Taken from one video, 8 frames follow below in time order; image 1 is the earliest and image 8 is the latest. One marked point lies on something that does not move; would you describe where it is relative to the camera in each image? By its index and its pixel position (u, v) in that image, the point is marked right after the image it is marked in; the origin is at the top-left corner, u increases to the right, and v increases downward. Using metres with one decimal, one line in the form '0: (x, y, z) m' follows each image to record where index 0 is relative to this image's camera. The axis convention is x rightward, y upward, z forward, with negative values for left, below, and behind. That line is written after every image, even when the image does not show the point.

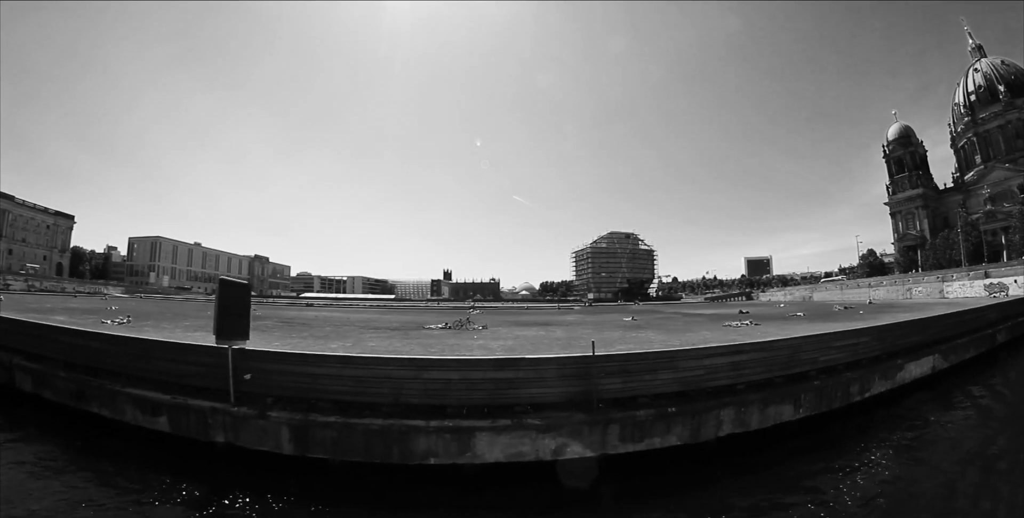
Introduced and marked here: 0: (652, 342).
0: (+4.3, -2.5, +12.2) m
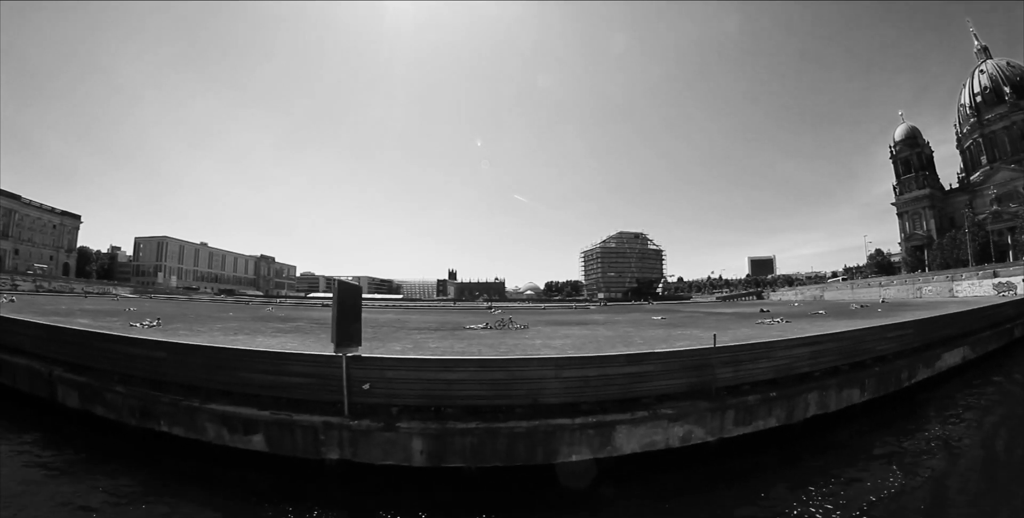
0: (+5.8, -2.5, +12.3) m
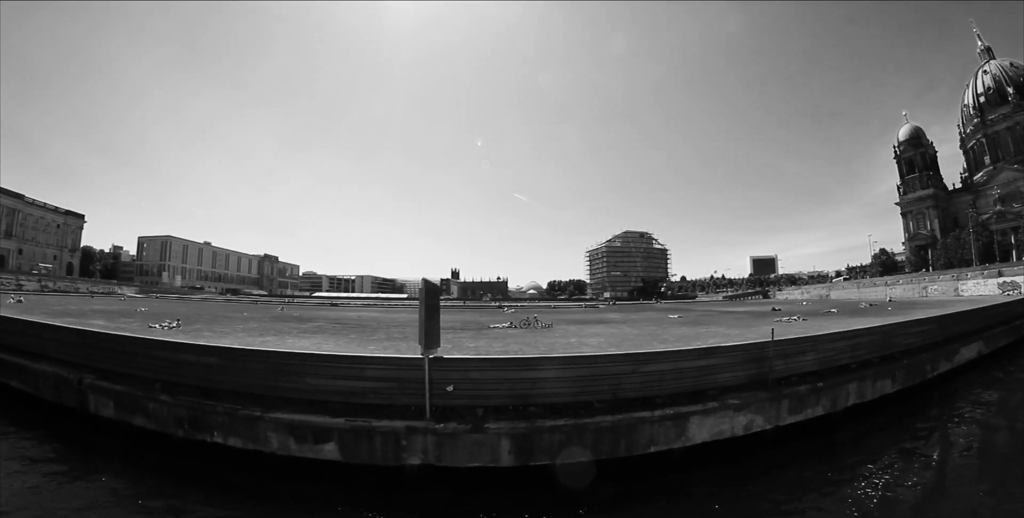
0: (+6.7, -2.5, +12.4) m
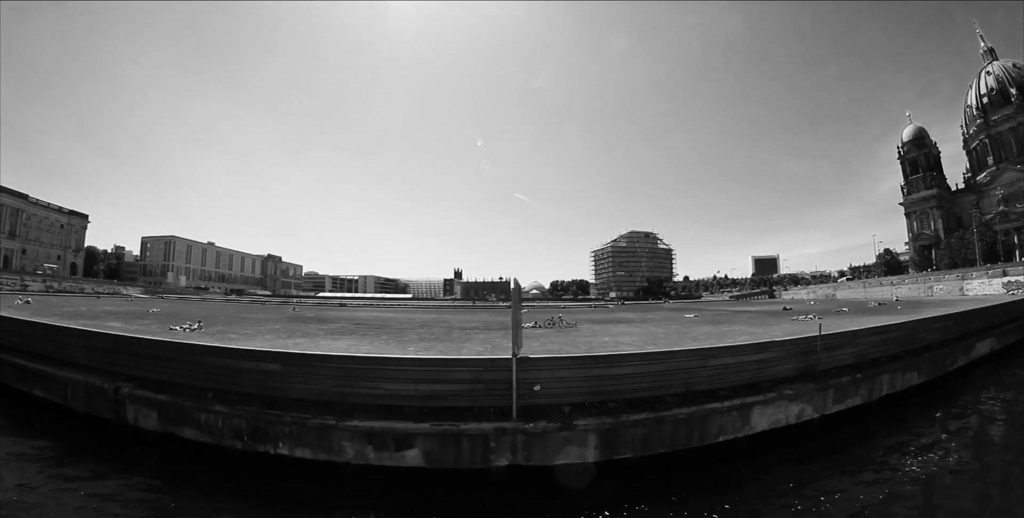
0: (+7.6, -2.5, +12.5) m
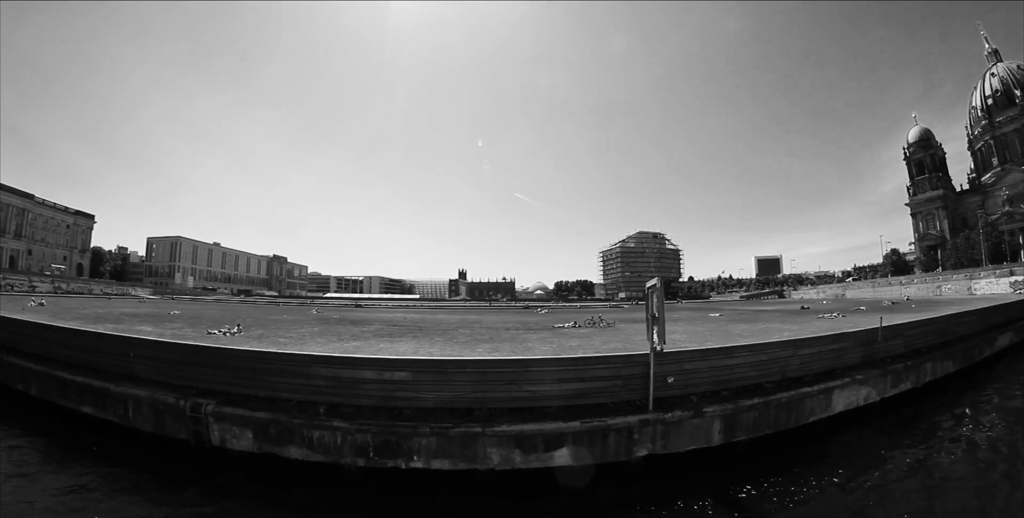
0: (+9.1, -2.5, +12.6) m
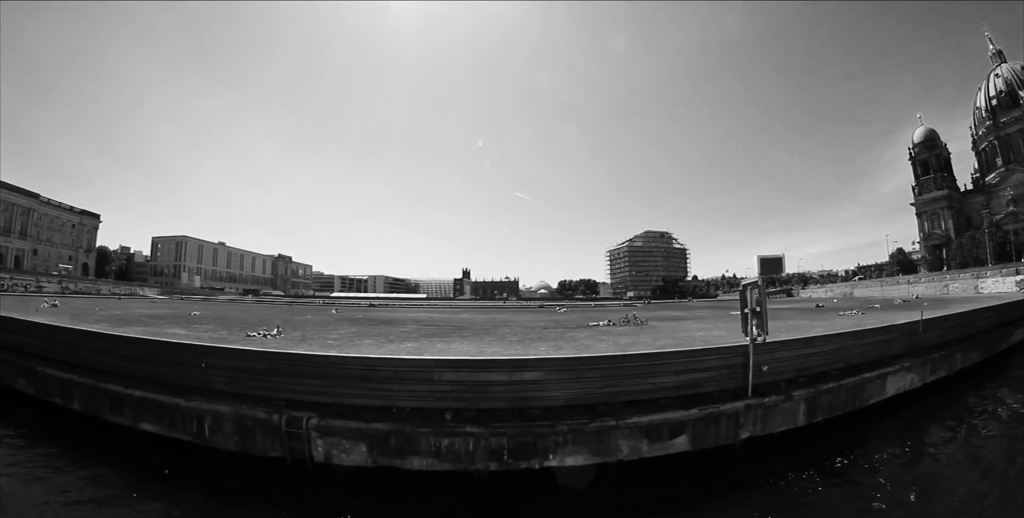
0: (+10.4, -2.5, +12.7) m
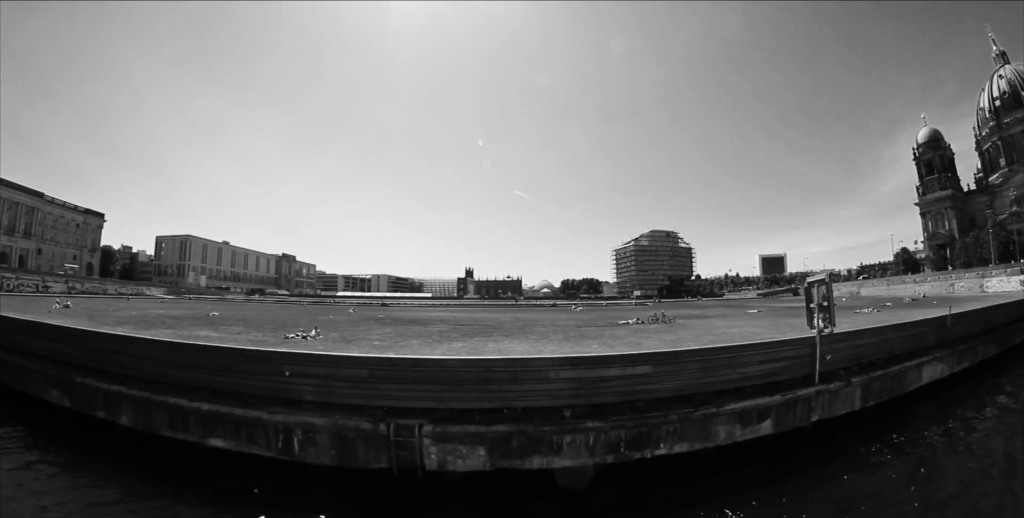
0: (+11.6, -2.4, +12.8) m
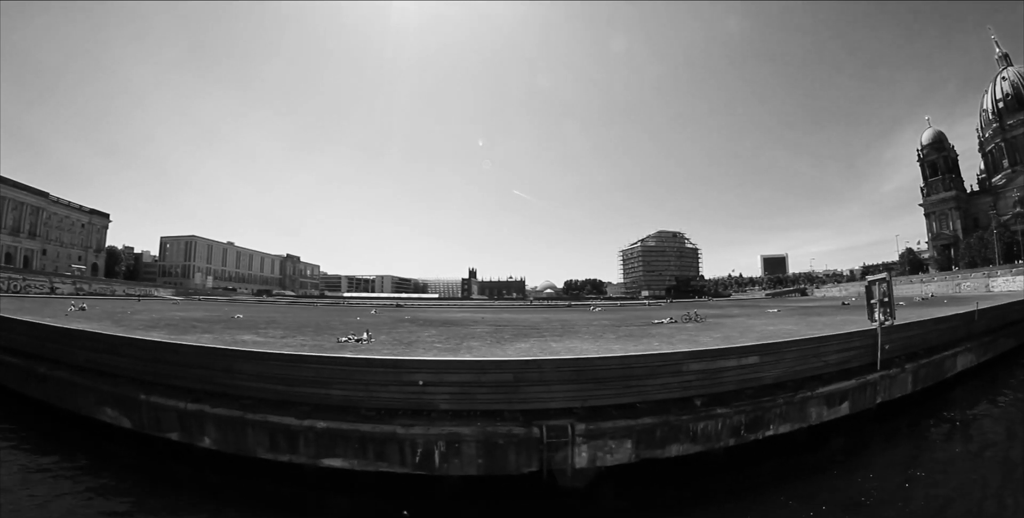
0: (+13.0, -2.5, +13.0) m
